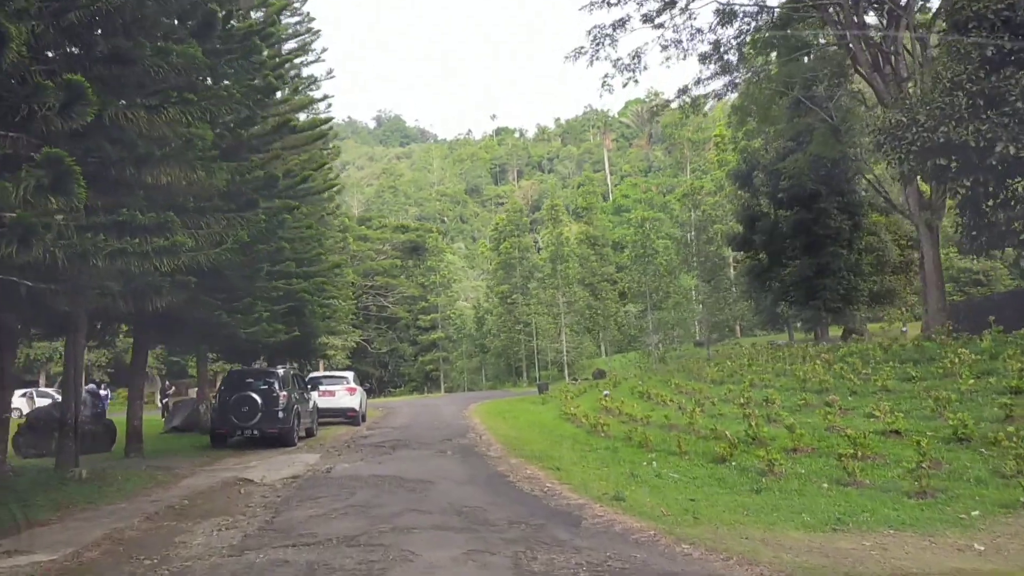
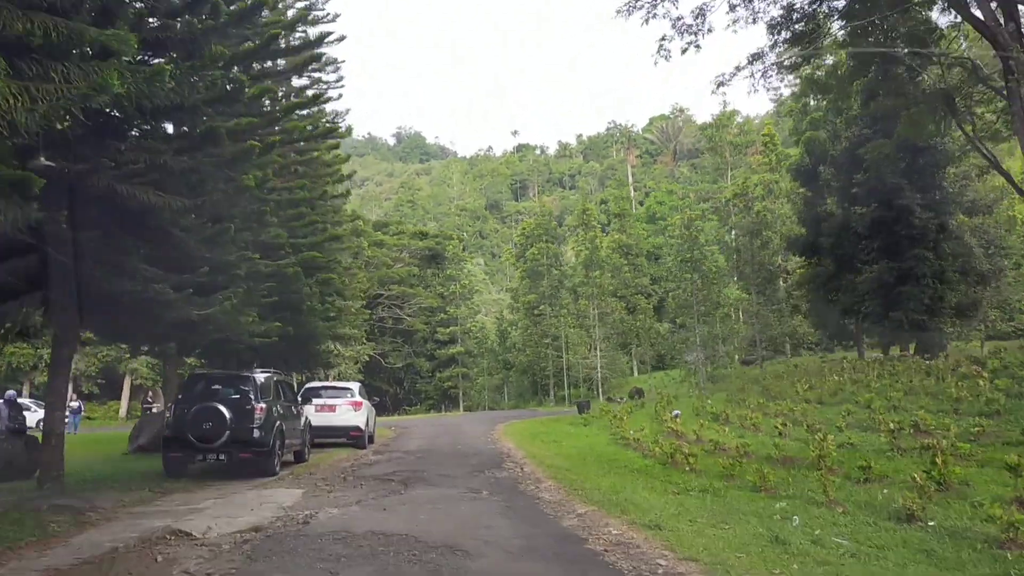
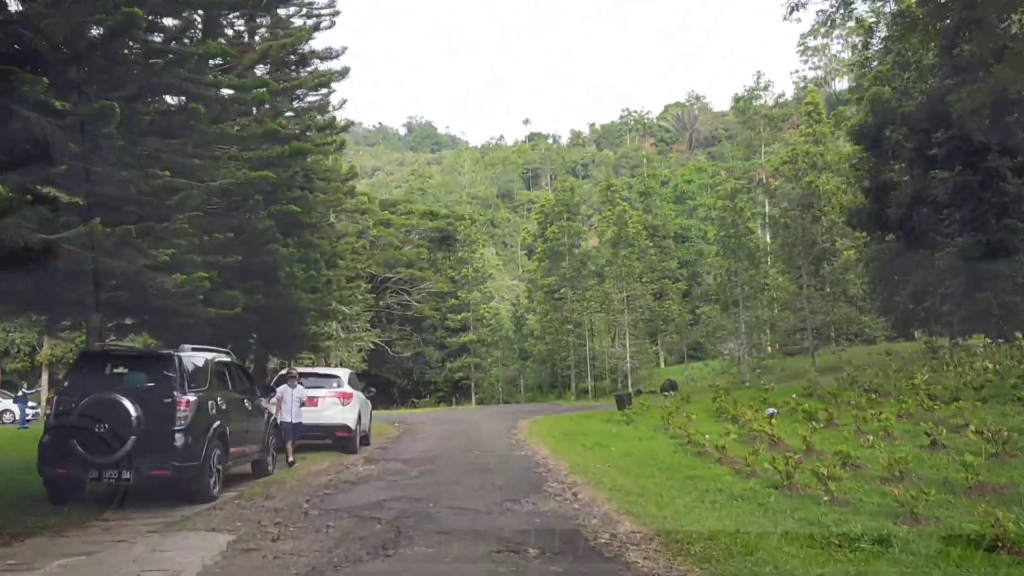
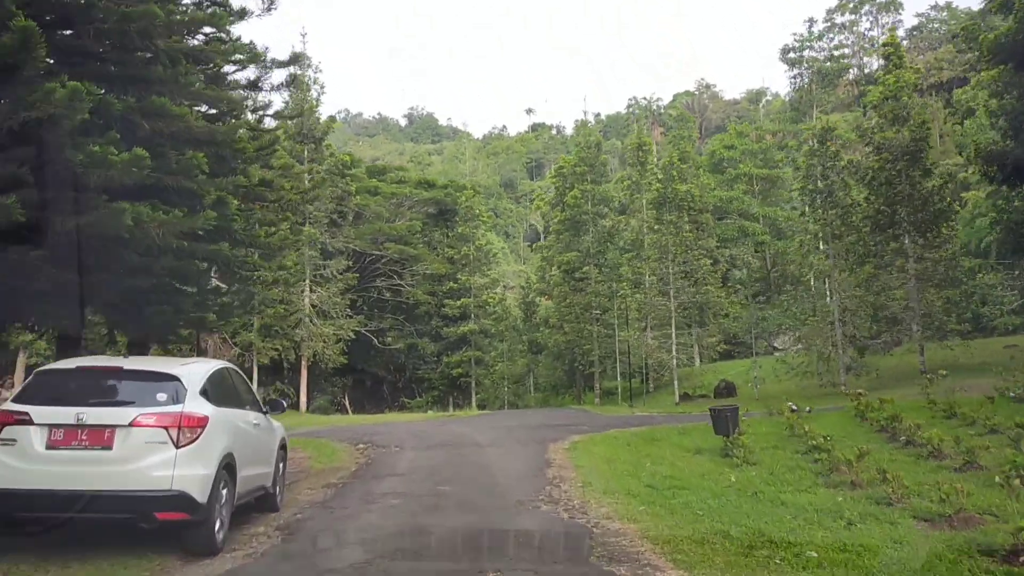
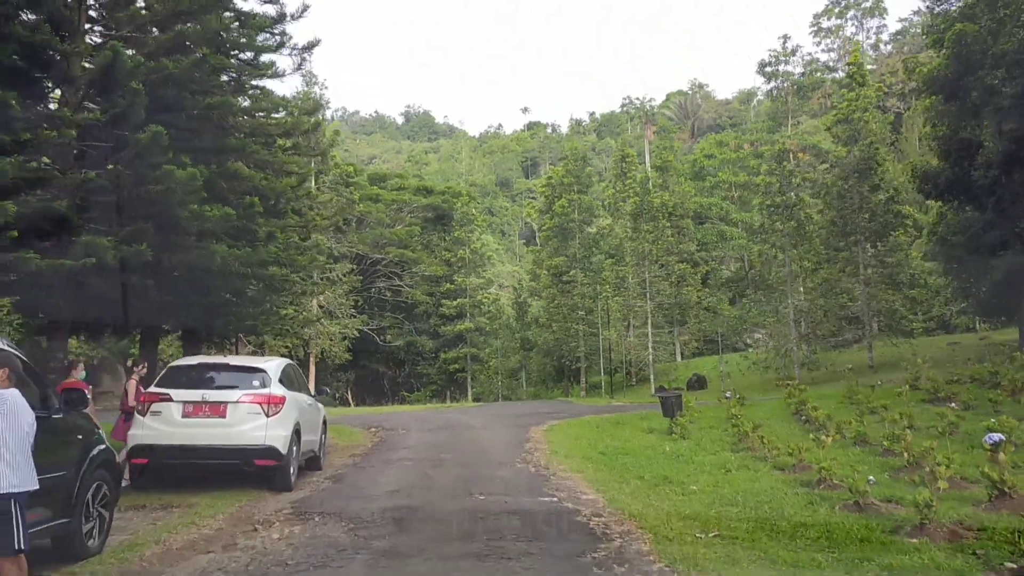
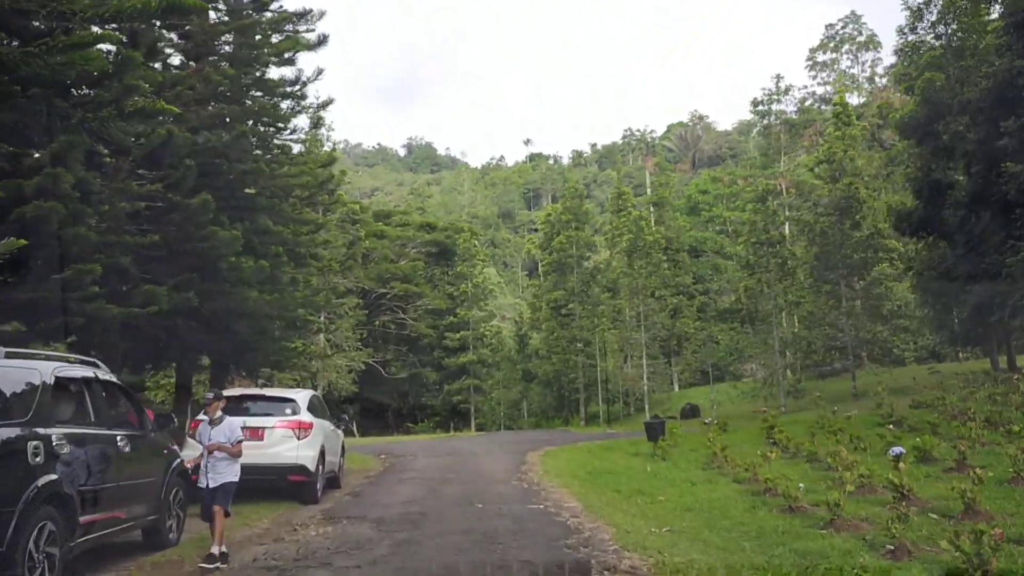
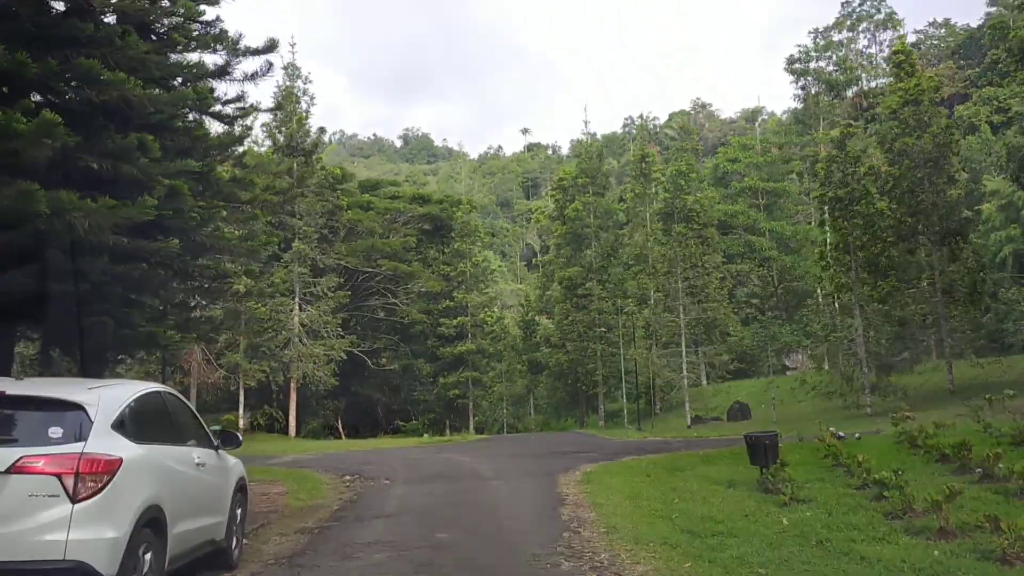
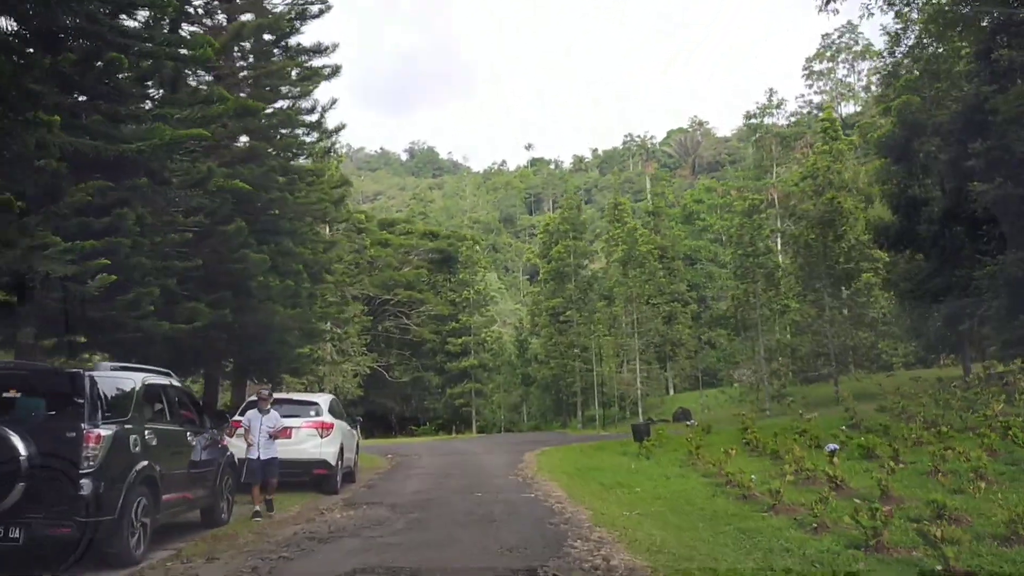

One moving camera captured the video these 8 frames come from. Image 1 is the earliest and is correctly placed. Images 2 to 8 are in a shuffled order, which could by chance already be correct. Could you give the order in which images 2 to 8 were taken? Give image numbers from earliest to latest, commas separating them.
2, 3, 8, 6, 5, 4, 7
